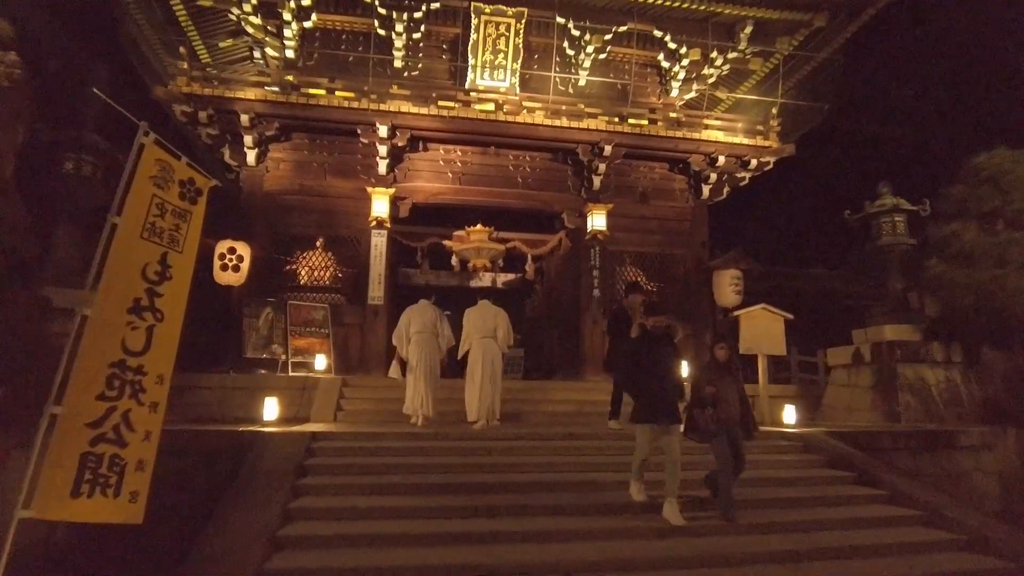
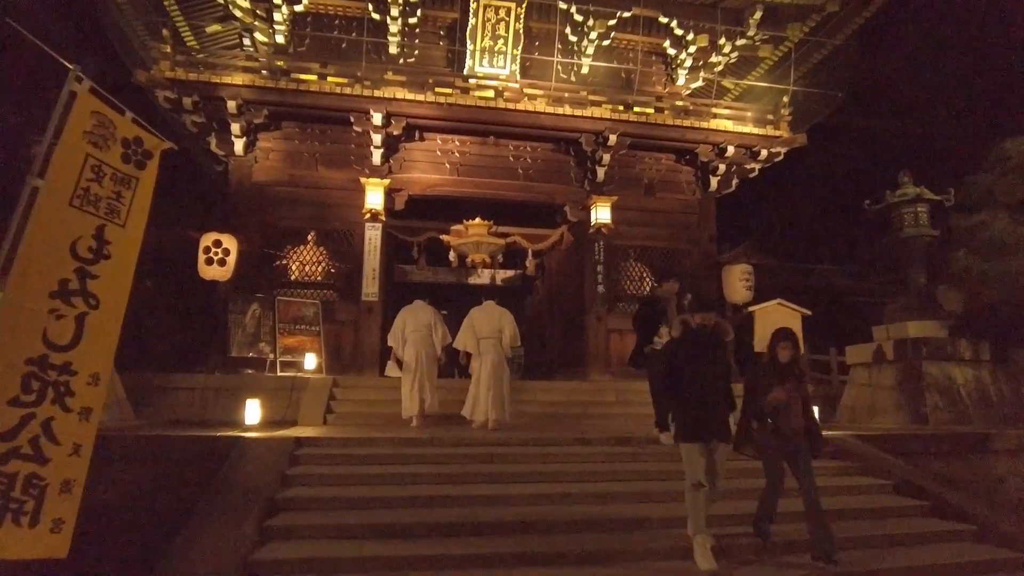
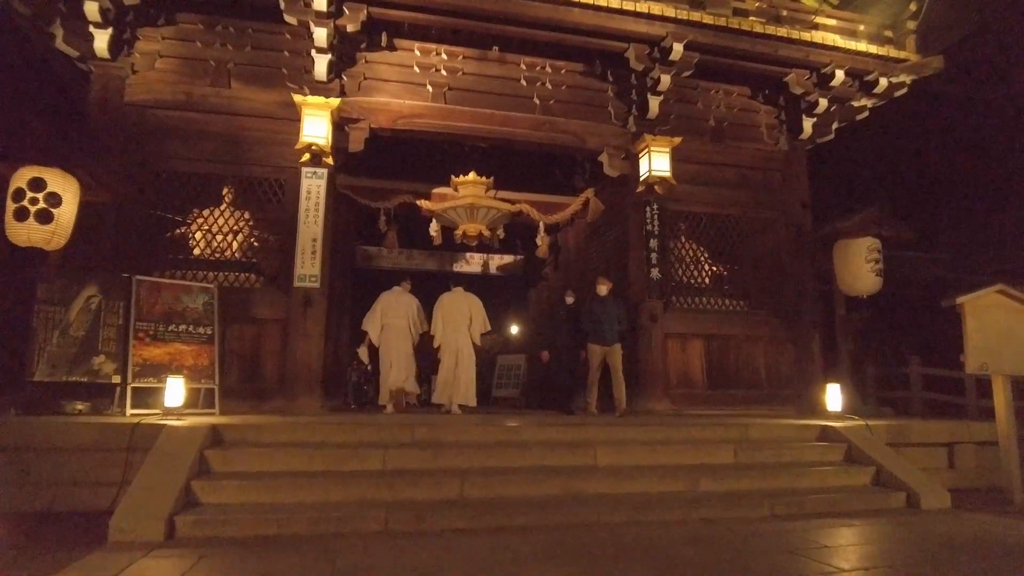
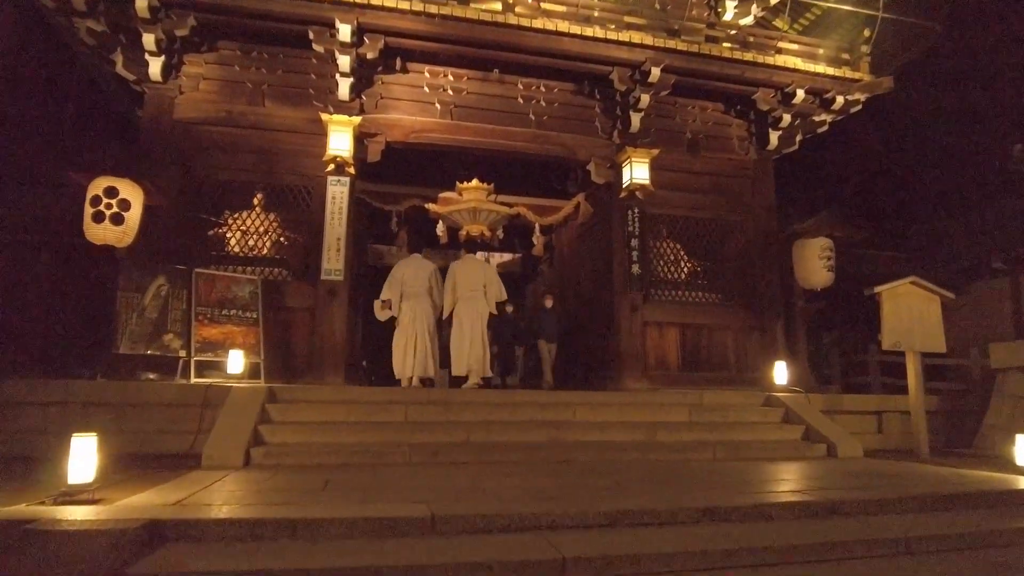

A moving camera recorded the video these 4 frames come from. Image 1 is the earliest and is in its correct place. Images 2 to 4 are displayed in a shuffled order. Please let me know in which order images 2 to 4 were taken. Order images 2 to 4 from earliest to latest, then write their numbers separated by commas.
2, 4, 3
